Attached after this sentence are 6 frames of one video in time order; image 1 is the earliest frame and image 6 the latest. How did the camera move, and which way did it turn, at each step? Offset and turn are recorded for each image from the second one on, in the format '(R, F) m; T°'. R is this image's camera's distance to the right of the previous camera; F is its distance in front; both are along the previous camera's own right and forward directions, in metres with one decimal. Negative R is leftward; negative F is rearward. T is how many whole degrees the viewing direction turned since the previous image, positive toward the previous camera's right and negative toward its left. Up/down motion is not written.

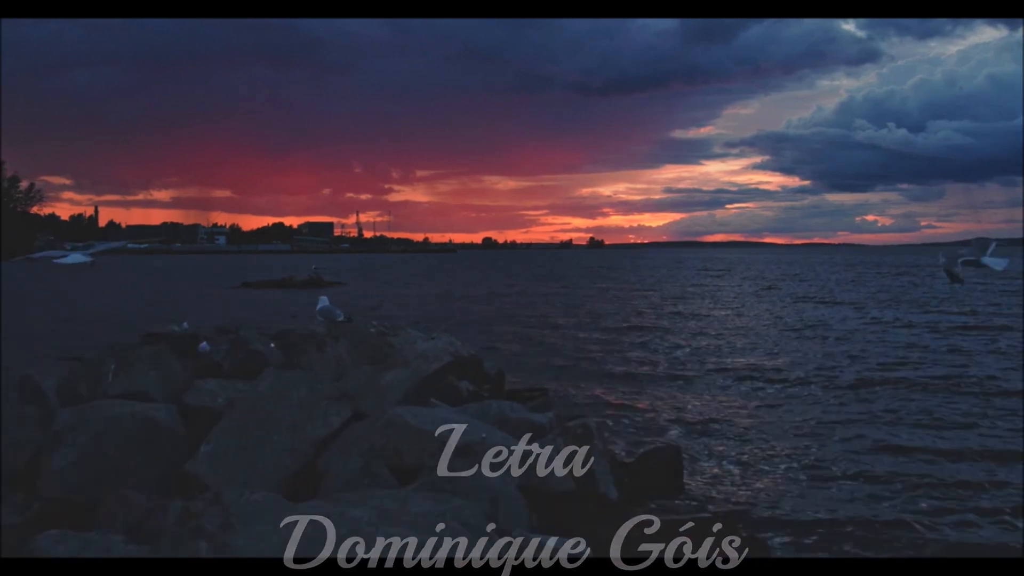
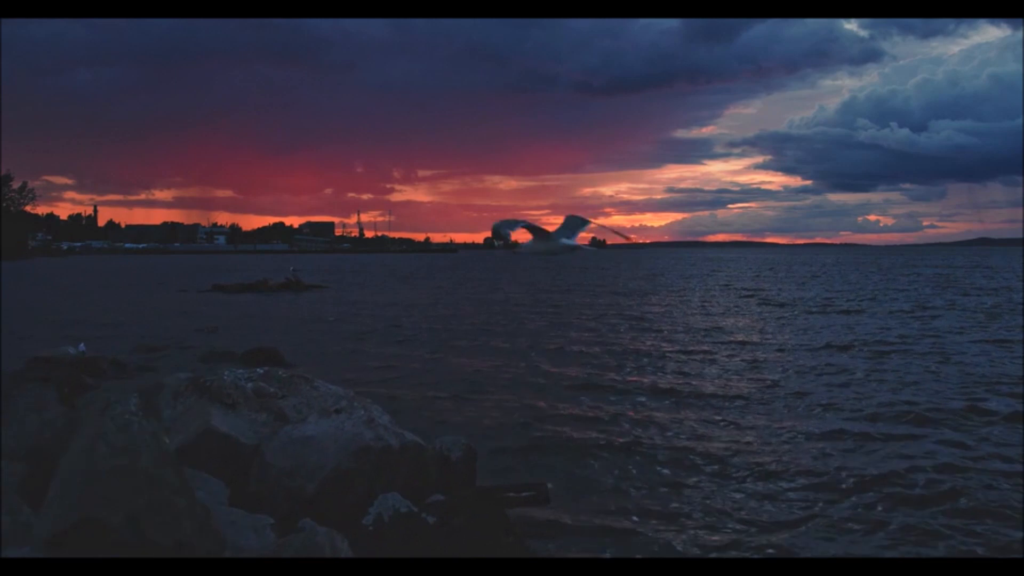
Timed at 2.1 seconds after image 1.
(+0.1, +2.4) m; 0°
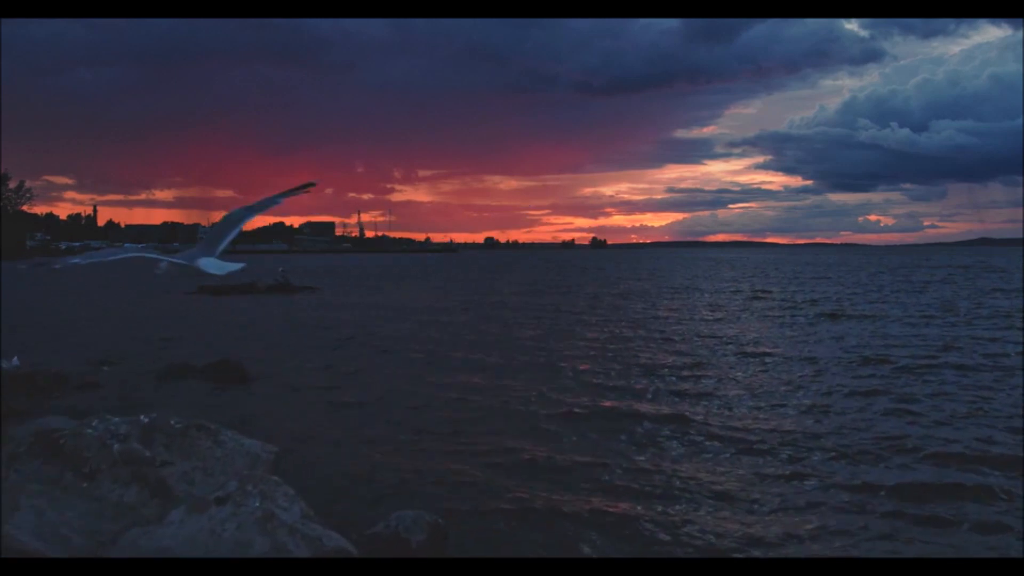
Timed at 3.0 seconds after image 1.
(-0.1, +1.1) m; 0°
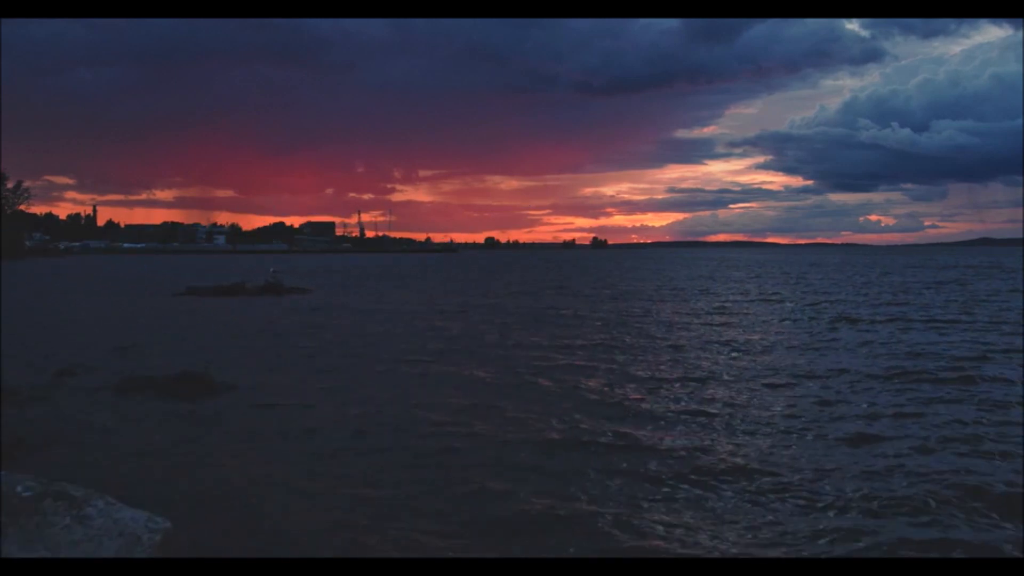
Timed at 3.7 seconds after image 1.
(-0.3, +1.5) m; 0°
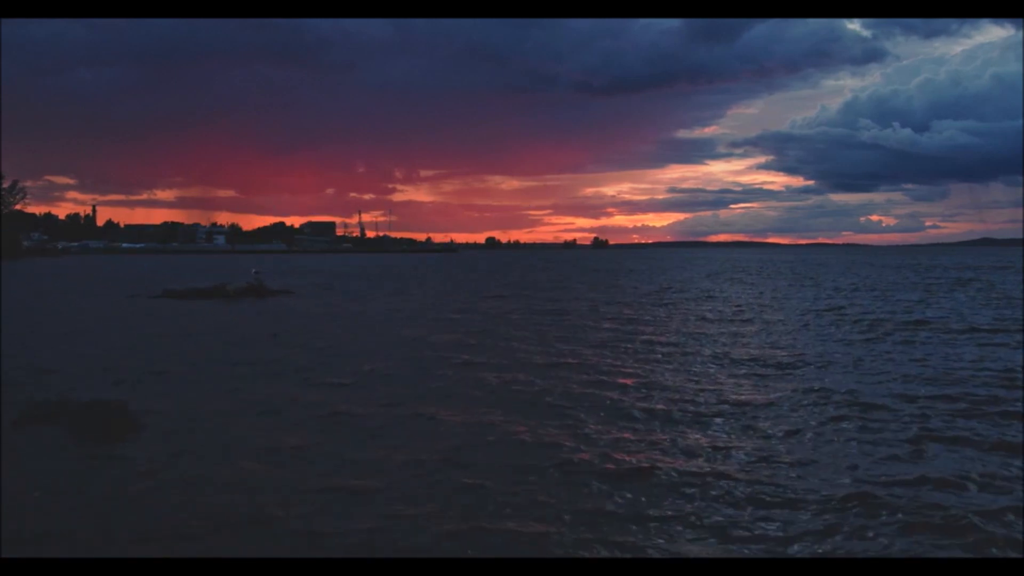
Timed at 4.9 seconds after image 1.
(0.0, +1.3) m; 0°
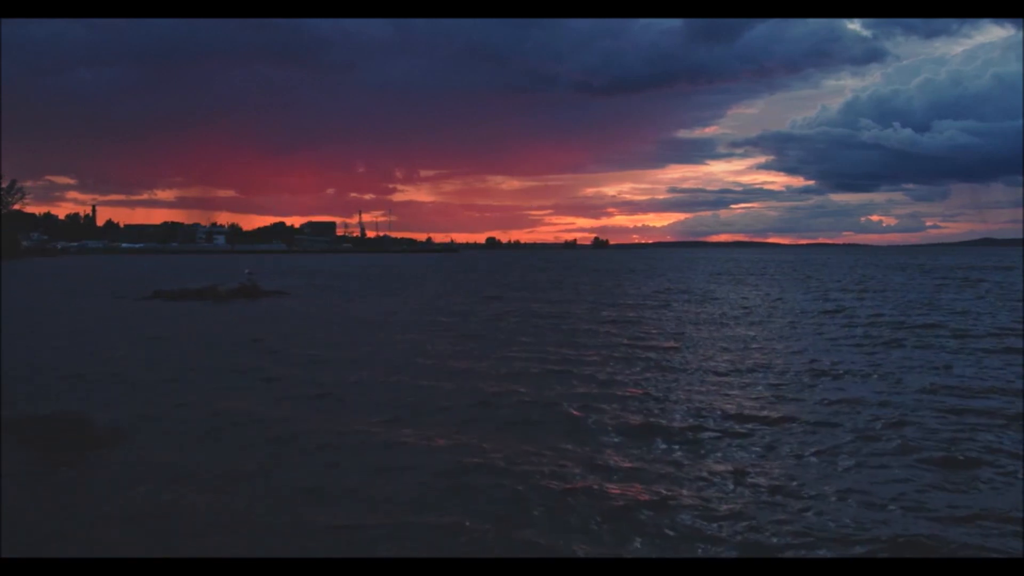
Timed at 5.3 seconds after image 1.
(-0.1, +0.9) m; 0°
